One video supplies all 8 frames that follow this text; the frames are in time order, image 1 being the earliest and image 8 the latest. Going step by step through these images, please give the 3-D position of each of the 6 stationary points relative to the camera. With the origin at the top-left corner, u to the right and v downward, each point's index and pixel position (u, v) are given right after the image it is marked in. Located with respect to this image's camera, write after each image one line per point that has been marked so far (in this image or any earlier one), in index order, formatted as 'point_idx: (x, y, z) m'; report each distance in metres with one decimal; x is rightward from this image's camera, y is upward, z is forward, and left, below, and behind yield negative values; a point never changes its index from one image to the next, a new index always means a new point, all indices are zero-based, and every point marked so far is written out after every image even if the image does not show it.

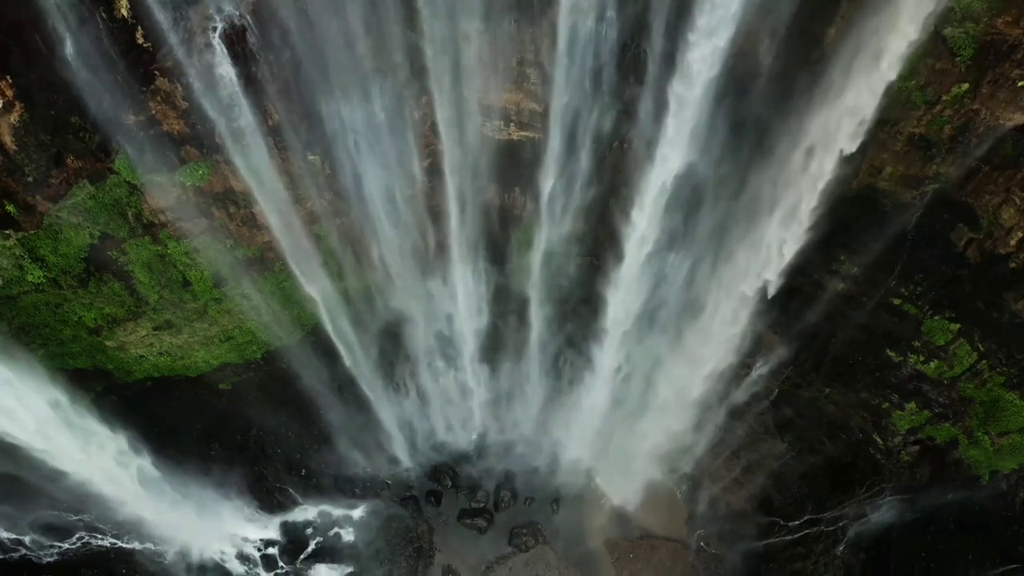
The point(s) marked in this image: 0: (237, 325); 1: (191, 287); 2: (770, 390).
0: (-5.2, -0.7, +12.5) m
1: (-5.6, 0.0, +11.6) m
2: (+5.2, -2.0, +13.4) m
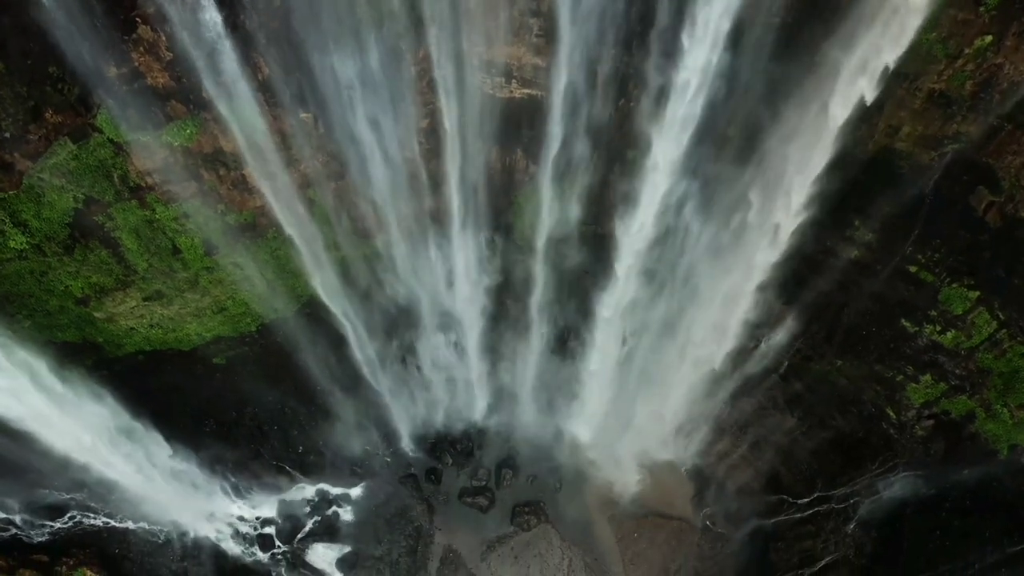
0: (-5.1, -0.1, +12.1) m
1: (-5.6, +0.6, +11.2) m
2: (+5.2, -1.4, +13.0) m
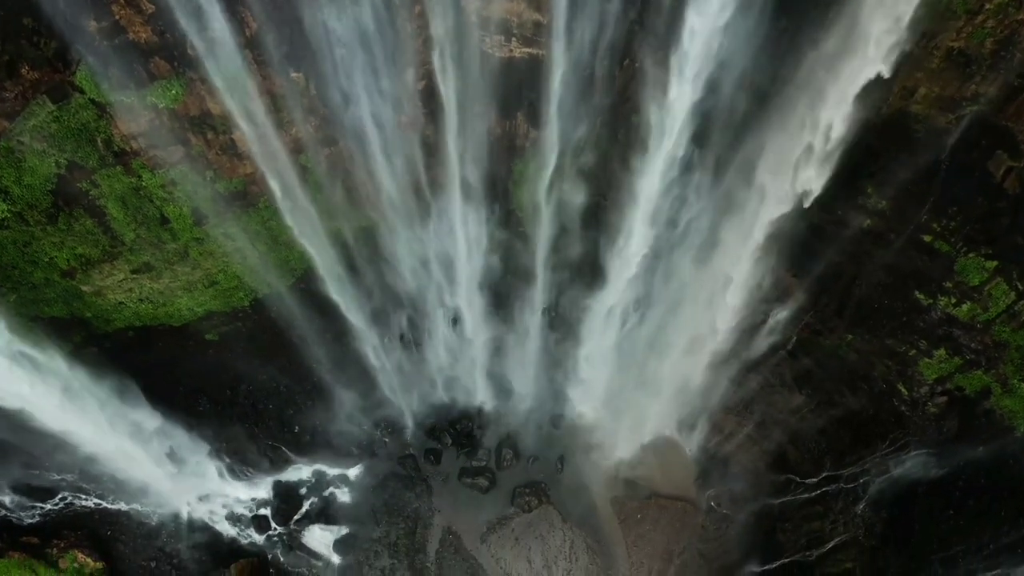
0: (-5.1, +0.4, +11.7) m
1: (-5.6, +1.0, +10.8) m
2: (+5.2, -0.9, +12.6) m
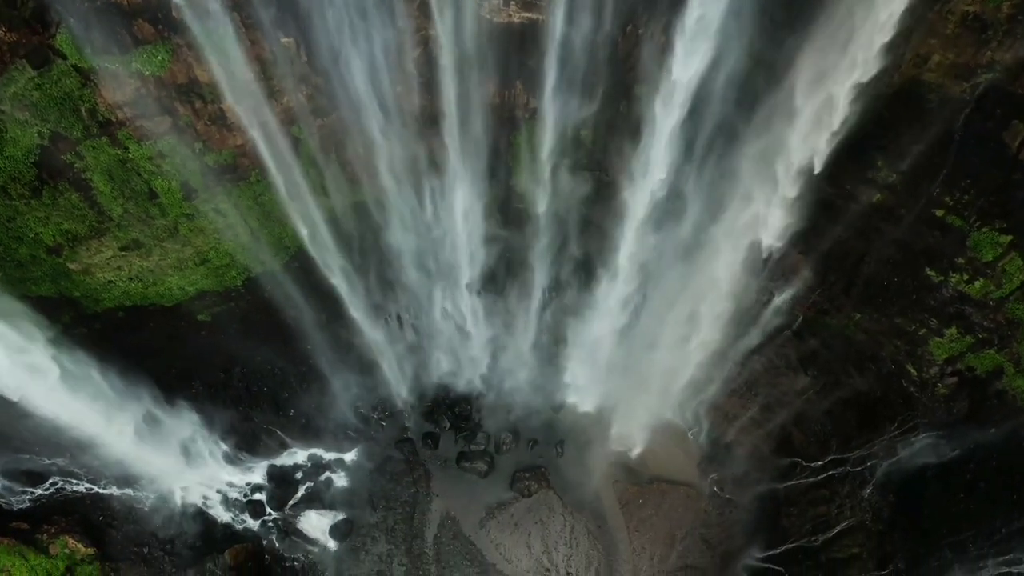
0: (-5.2, +0.7, +11.4) m
1: (-5.6, +1.4, +10.5) m
2: (+5.2, -0.6, +12.3) m
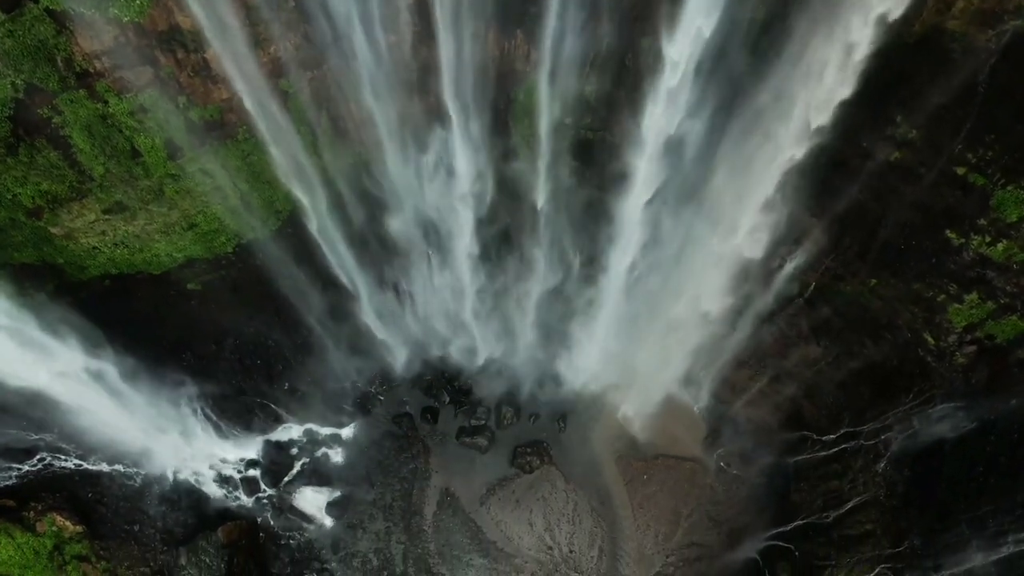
0: (-5.1, +1.3, +10.9) m
1: (-5.6, +1.9, +10.0) m
2: (+5.2, 0.0, +11.8) m
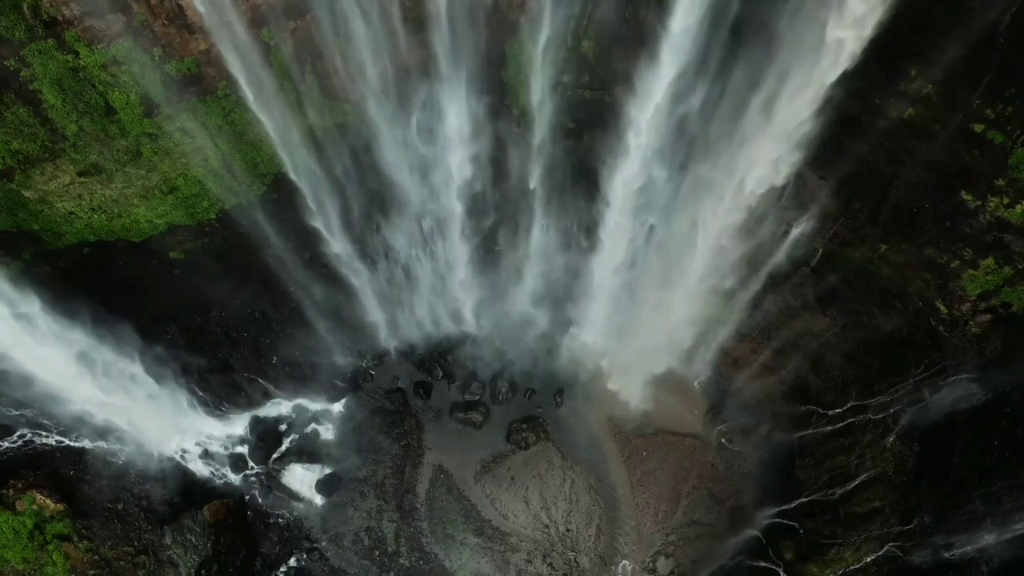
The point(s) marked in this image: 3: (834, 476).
0: (-5.2, +1.8, +10.5) m
1: (-5.7, +2.5, +9.5) m
2: (+5.1, +0.6, +11.4) m
3: (+5.7, -3.3, +11.8) m
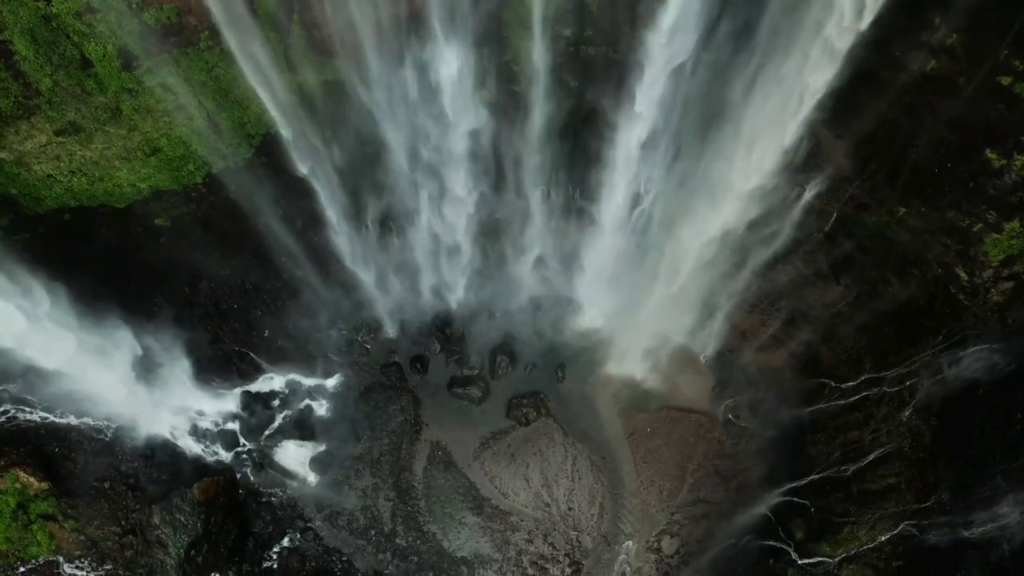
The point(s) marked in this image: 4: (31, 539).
0: (-5.2, +2.3, +10.0) m
1: (-5.7, +2.9, +9.0) m
2: (+5.1, +1.1, +10.9) m
3: (+5.7, -2.8, +11.3) m
4: (-7.8, -4.1, +10.7) m
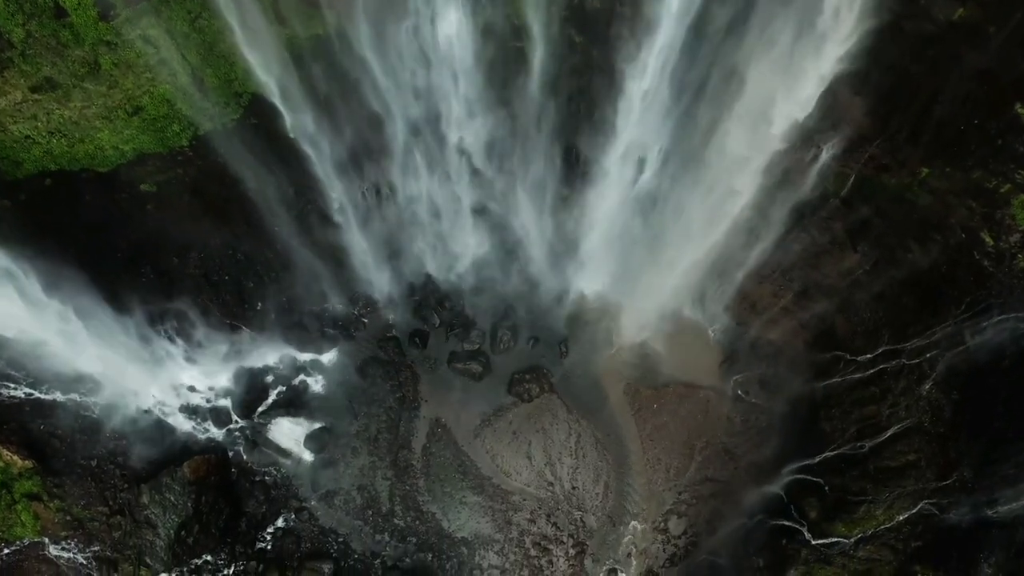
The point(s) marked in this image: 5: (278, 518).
0: (-5.2, +2.8, +9.5) m
1: (-5.7, +3.4, +8.5) m
2: (+5.2, +1.6, +10.3) m
3: (+5.8, -2.3, +10.8) m
4: (-7.7, -3.6, +10.3) m
5: (-3.9, -3.8, +11.2) m
